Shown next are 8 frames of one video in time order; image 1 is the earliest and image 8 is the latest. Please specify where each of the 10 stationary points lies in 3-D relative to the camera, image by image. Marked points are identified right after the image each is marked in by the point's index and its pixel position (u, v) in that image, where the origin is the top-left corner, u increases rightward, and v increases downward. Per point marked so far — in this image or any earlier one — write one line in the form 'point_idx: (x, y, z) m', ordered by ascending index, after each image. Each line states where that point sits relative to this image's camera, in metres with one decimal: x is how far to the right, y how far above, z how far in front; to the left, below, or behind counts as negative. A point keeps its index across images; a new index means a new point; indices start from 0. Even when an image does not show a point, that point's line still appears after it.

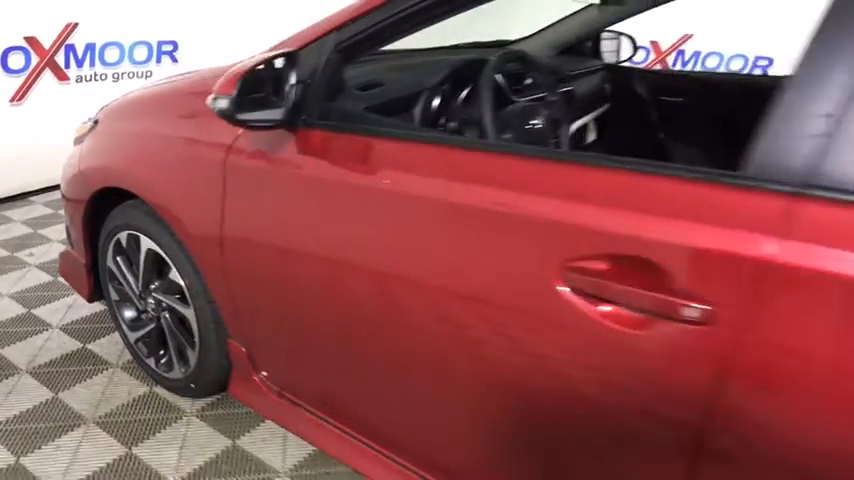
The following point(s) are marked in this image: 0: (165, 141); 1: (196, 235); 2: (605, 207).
0: (-0.7, +0.3, +1.7) m
1: (-0.6, 0.0, +1.6) m
2: (+0.3, +0.1, +1.0) m
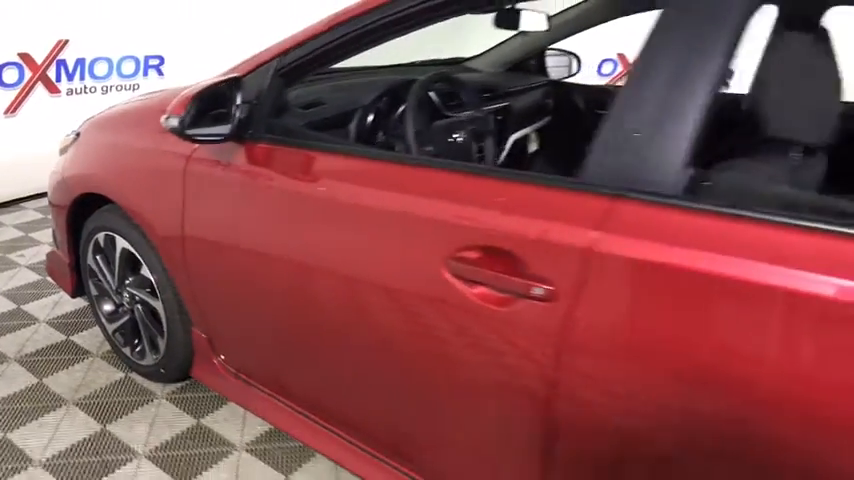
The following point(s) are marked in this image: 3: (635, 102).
0: (-0.9, +0.3, +1.9) m
1: (-0.8, 0.0, +1.8) m
2: (+0.1, +0.1, +1.2) m
3: (+0.4, +0.3, +1.1) m
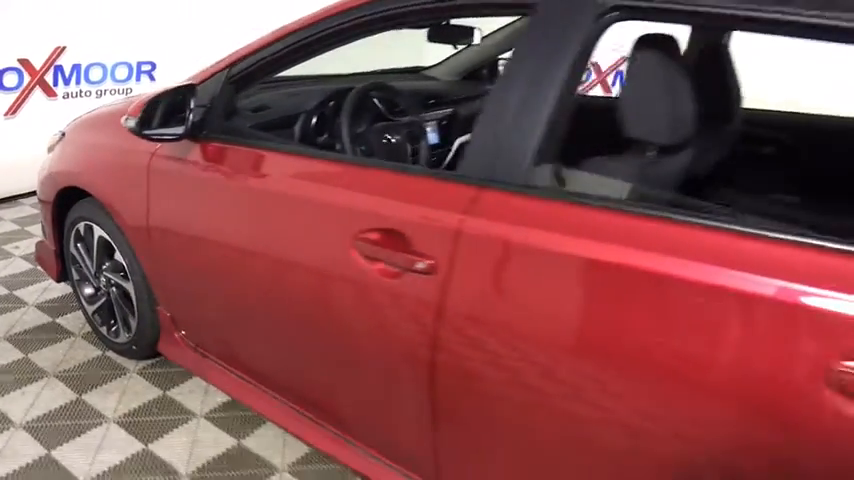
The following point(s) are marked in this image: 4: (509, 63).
0: (-1.1, +0.3, +2.1) m
1: (-1.0, +0.1, +2.1) m
2: (-0.1, +0.1, +1.4) m
3: (+0.2, +0.3, +1.3) m
4: (+0.2, +0.4, +1.3) m
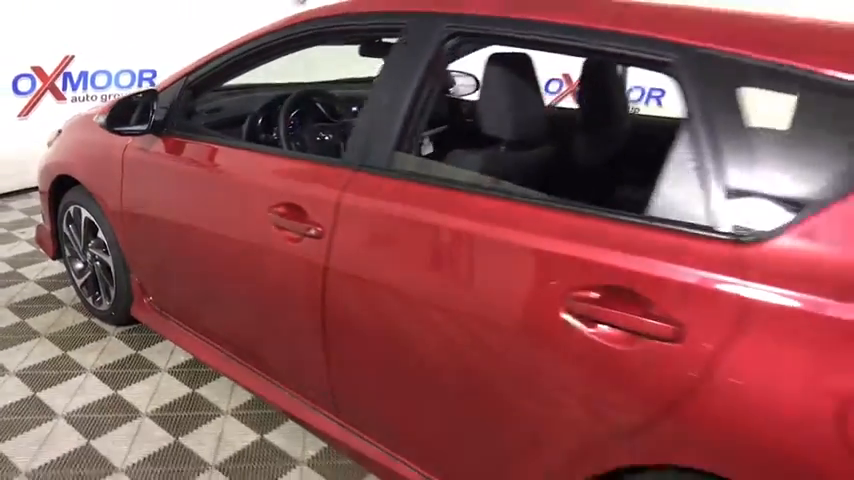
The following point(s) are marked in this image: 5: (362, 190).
0: (-1.3, +0.4, +2.5) m
1: (-1.3, +0.1, +2.5) m
2: (-0.4, +0.2, +1.8) m
3: (-0.1, +0.4, +1.7) m
4: (-0.1, +0.5, +1.7) m
5: (-0.2, +0.1, +1.6) m
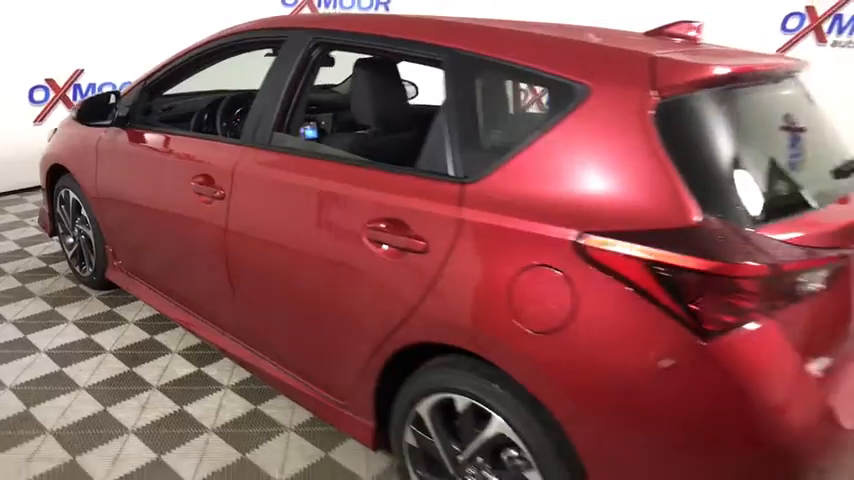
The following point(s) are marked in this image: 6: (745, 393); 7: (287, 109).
0: (-1.7, +0.5, +3.1) m
1: (-1.7, +0.3, +3.1) m
2: (-0.8, +0.3, +2.3) m
3: (-0.6, +0.5, +2.2) m
4: (-0.6, +0.6, +2.2) m
5: (-0.6, +0.3, +2.2) m
6: (+0.7, -0.3, +1.3) m
7: (-0.5, +0.5, +2.2) m
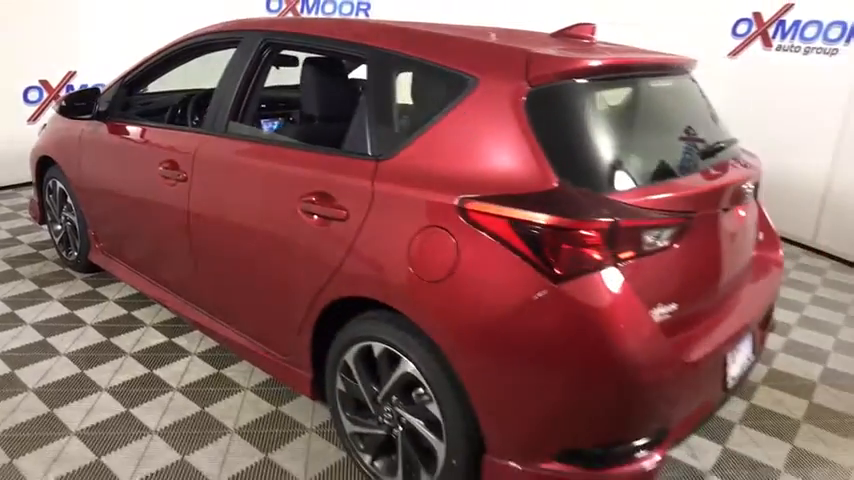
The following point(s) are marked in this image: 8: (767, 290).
0: (-2.0, +0.6, +3.4) m
1: (-1.9, +0.3, +3.3) m
2: (-1.1, +0.4, +2.6) m
3: (-0.8, +0.6, +2.5) m
4: (-0.8, +0.7, +2.5) m
5: (-0.8, +0.4, +2.5) m
6: (+0.4, -0.2, +1.6) m
7: (-0.7, +0.5, +2.5) m
8: (+1.3, -0.2, +2.4) m
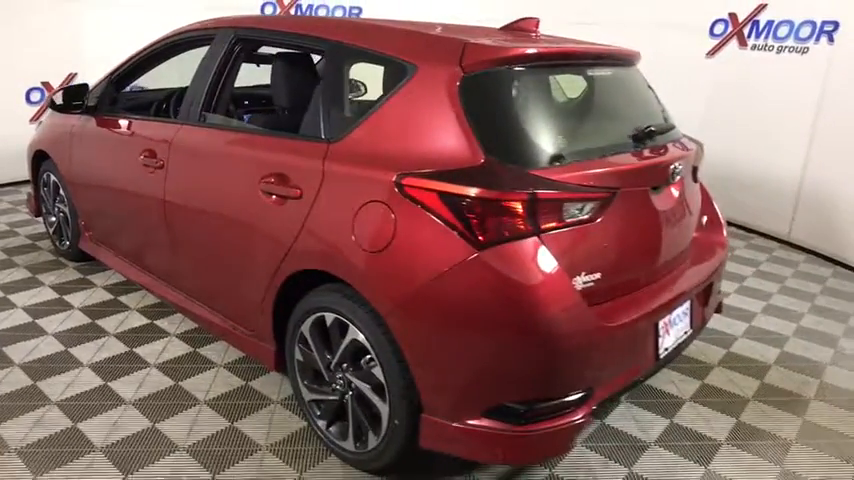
0: (-2.1, +0.7, +3.6) m
1: (-2.0, +0.4, +3.5) m
2: (-1.2, +0.5, +2.8) m
3: (-1.0, +0.7, +2.7) m
4: (-1.0, +0.8, +2.7) m
5: (-1.0, +0.4, +2.6) m
6: (+0.2, -0.1, +1.7) m
7: (-0.9, +0.6, +2.6) m
8: (+1.1, -0.1, +2.5) m
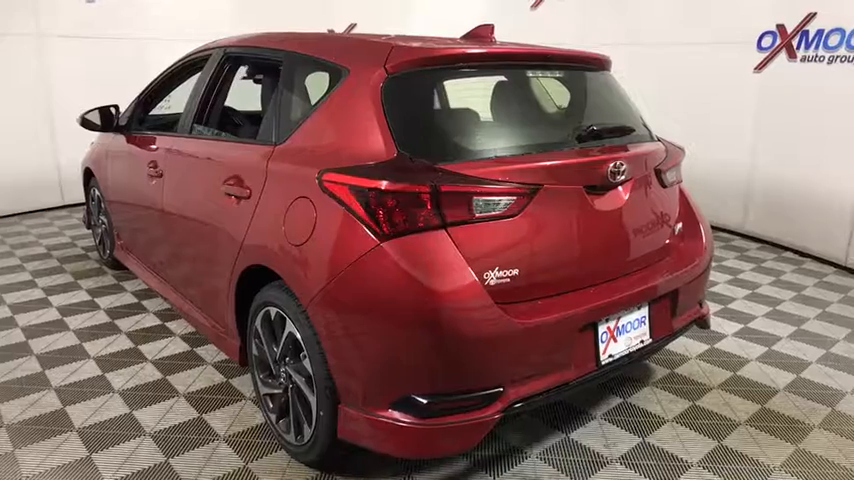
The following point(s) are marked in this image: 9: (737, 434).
0: (-2.1, +0.6, +4.0) m
1: (-2.0, +0.4, +3.9) m
2: (-1.3, +0.4, +3.1) m
3: (-1.1, +0.6, +2.9) m
4: (-1.0, +0.7, +2.9) m
5: (-1.1, +0.4, +2.8) m
6: (0.0, -0.1, +1.7) m
7: (-1.0, +0.6, +2.8) m
8: (+1.0, -0.1, +2.4) m
9: (+1.2, -0.8, +2.5) m
